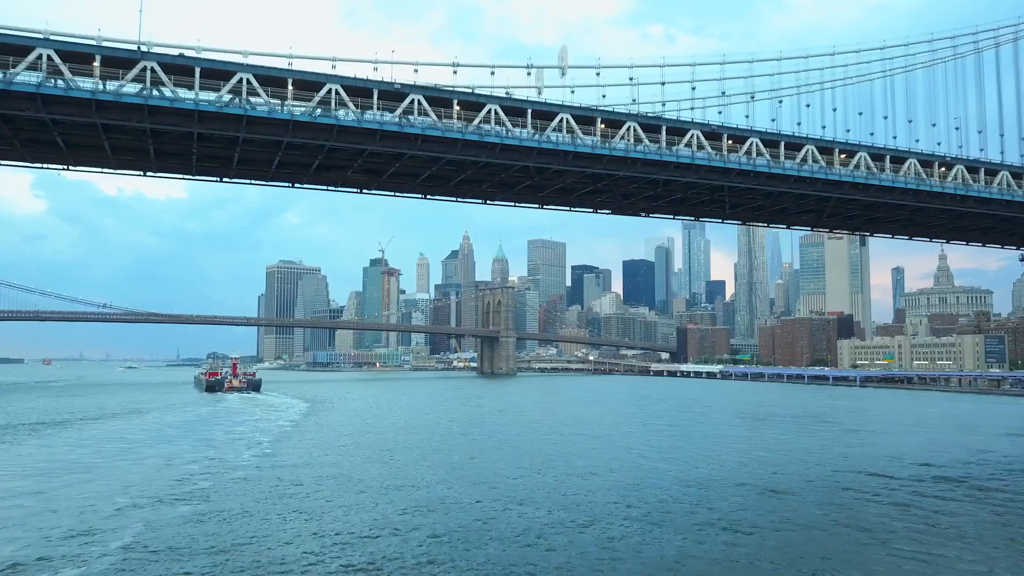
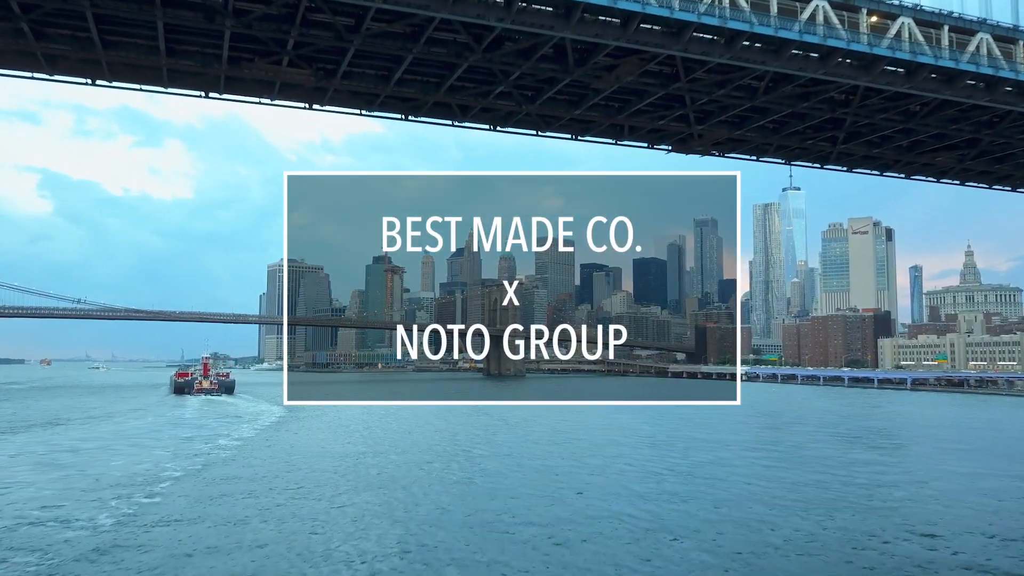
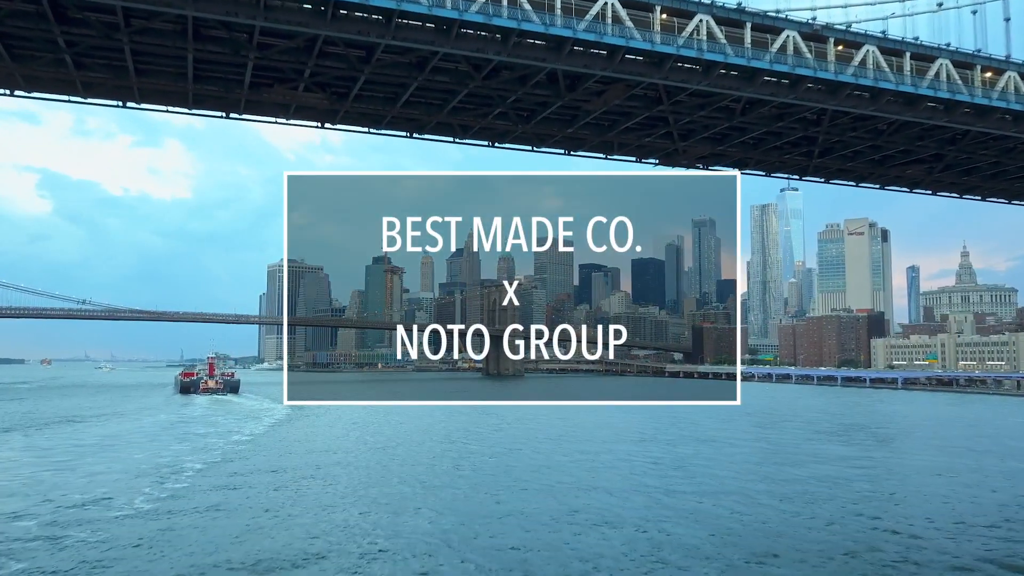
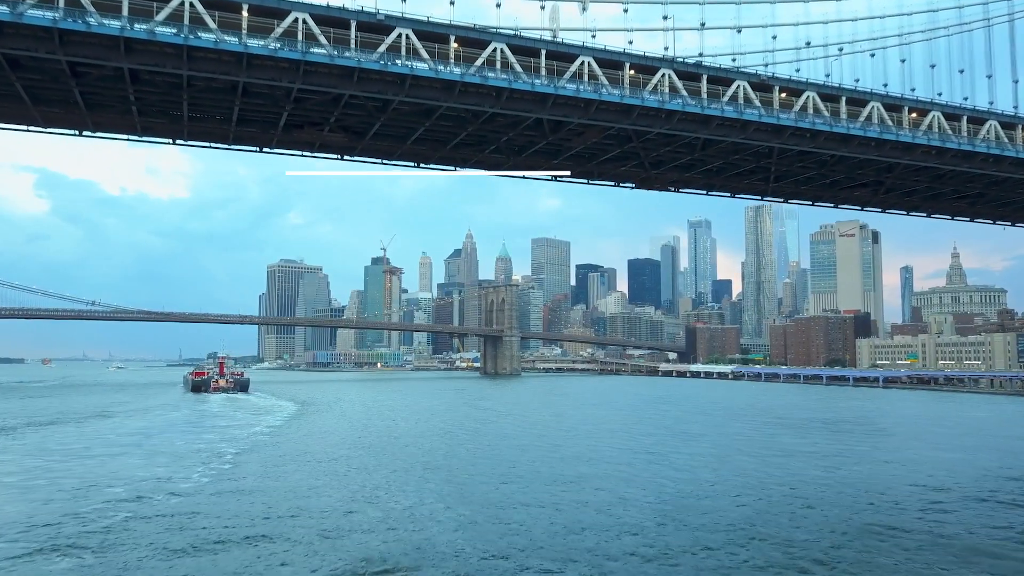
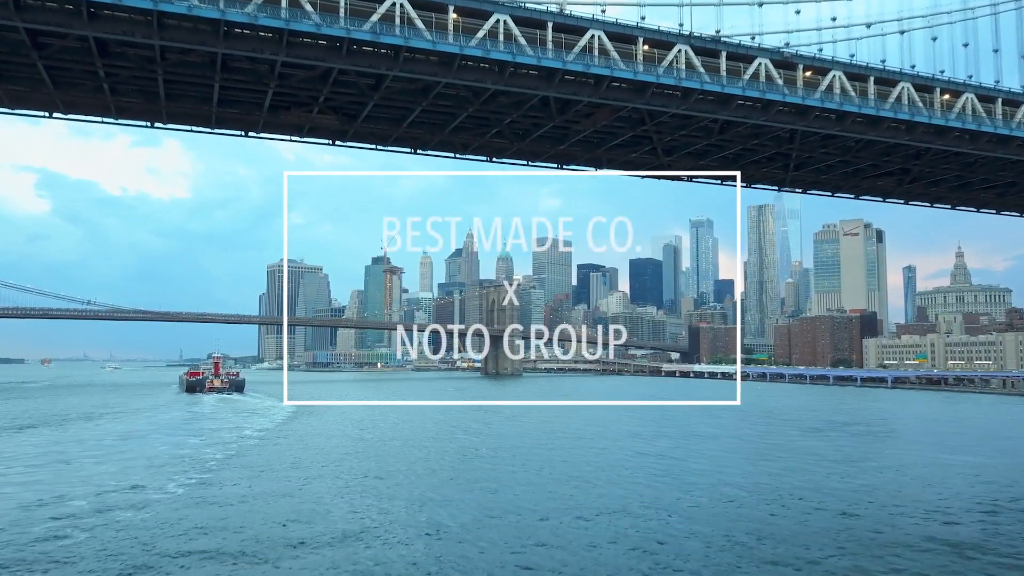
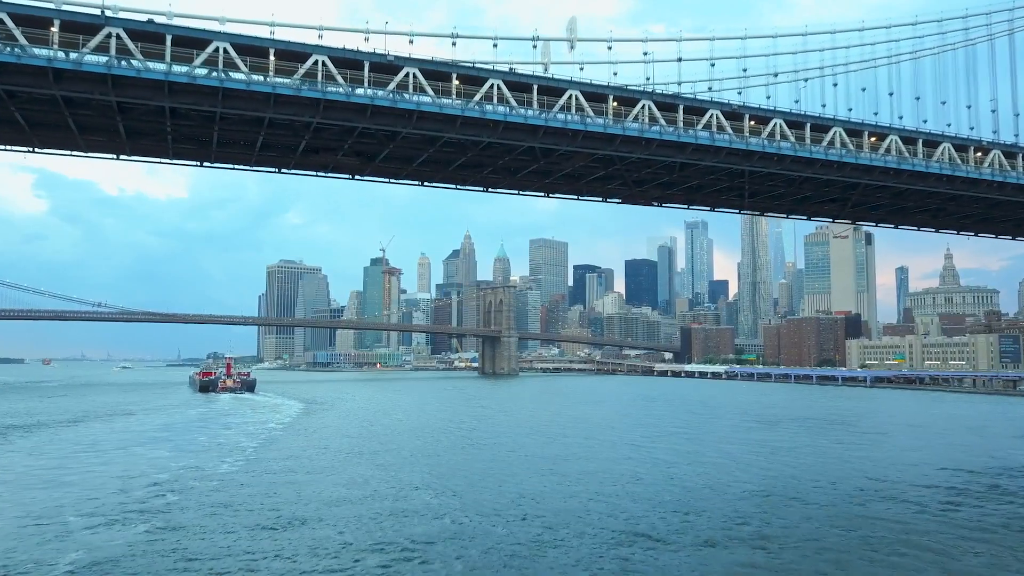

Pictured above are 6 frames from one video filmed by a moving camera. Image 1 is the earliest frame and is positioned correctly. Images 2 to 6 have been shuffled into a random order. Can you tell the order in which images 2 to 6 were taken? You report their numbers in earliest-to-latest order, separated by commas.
6, 4, 5, 3, 2
